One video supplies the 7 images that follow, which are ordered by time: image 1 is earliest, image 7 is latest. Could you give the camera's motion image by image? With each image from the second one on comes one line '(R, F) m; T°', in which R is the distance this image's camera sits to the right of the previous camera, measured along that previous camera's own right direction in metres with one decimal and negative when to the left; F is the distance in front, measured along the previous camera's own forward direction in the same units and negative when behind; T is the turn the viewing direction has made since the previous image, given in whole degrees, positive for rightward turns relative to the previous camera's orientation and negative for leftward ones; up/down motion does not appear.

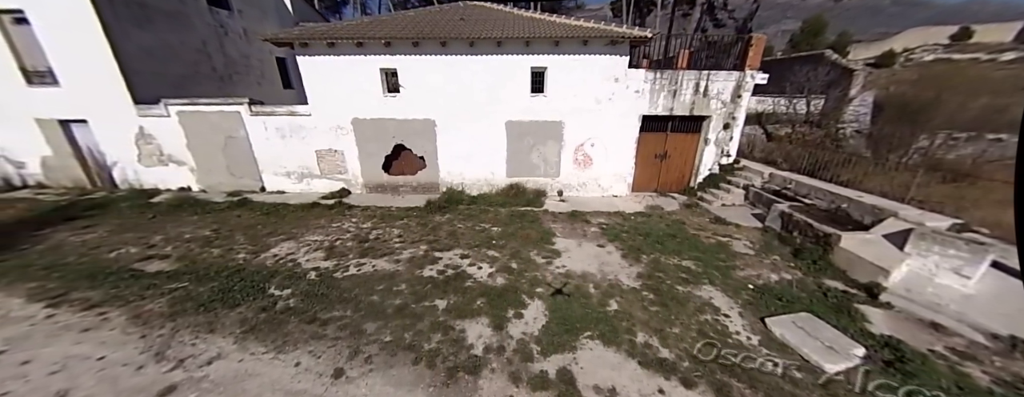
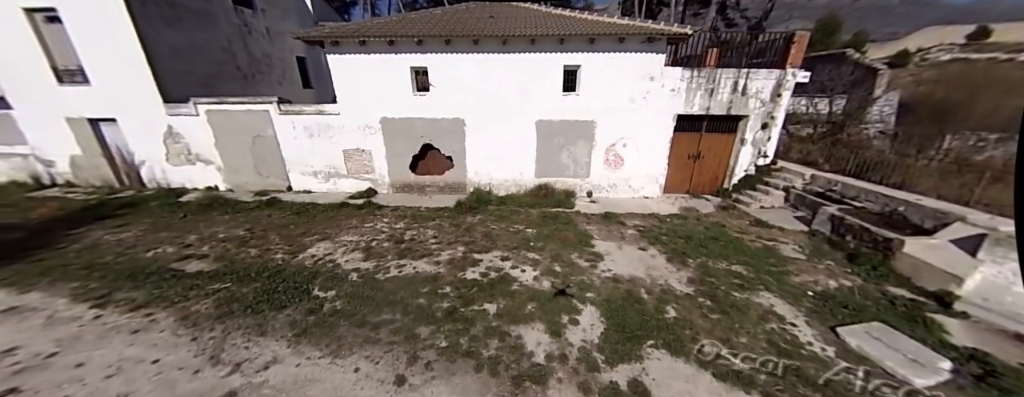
(-0.8, +0.1) m; -1°
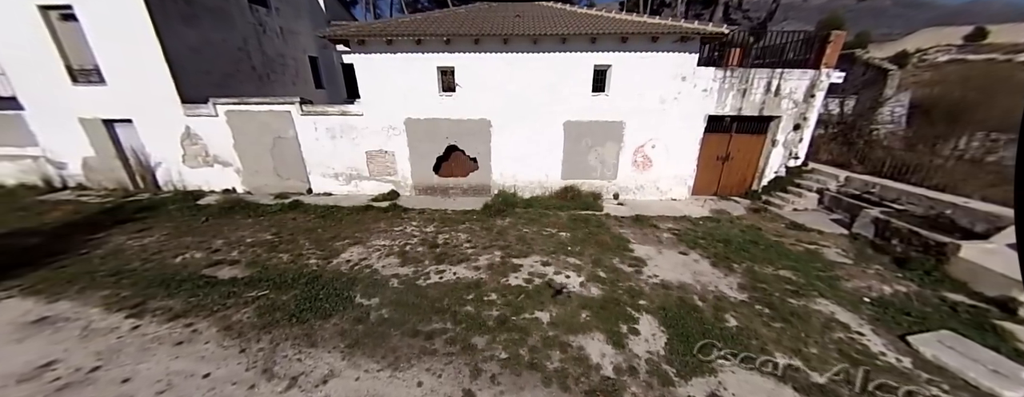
(-0.8, +0.1) m; 0°
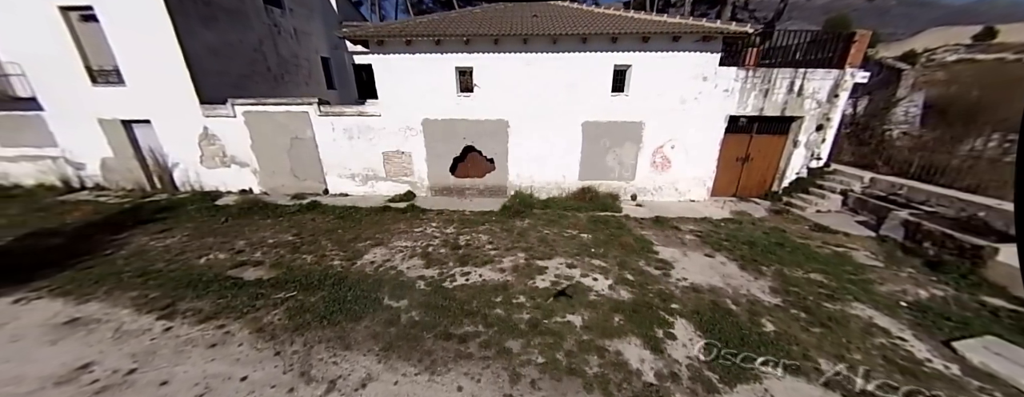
(-0.4, 0.0) m; 0°
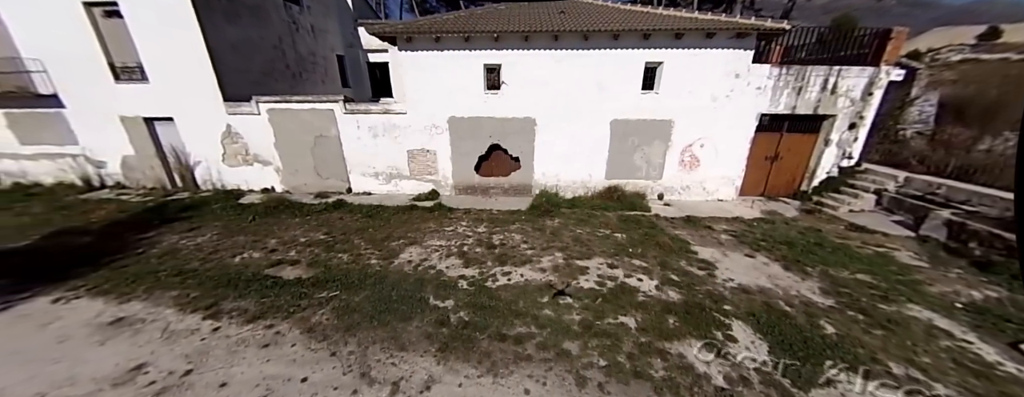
(-0.7, +0.1) m; 0°
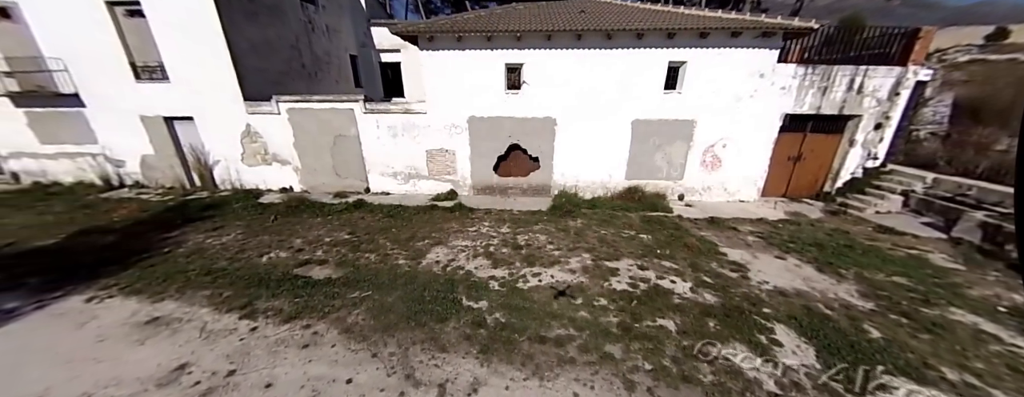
(-0.5, 0.0) m; 0°
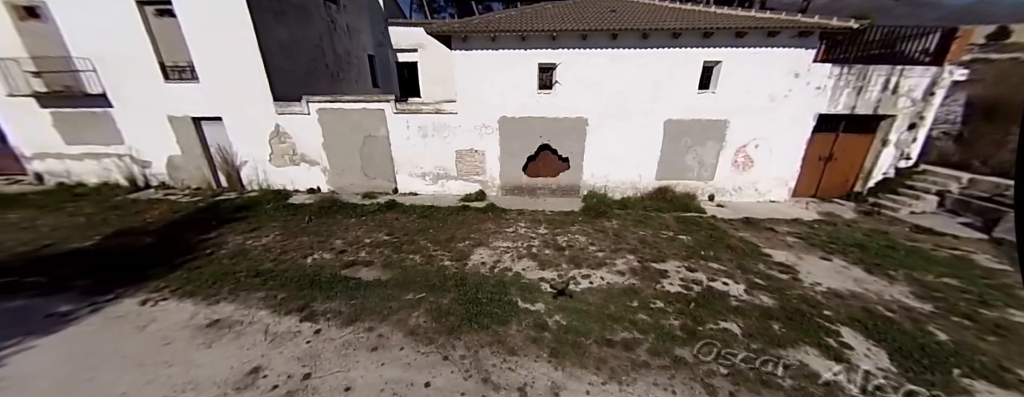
(-0.9, 0.0) m; 0°
